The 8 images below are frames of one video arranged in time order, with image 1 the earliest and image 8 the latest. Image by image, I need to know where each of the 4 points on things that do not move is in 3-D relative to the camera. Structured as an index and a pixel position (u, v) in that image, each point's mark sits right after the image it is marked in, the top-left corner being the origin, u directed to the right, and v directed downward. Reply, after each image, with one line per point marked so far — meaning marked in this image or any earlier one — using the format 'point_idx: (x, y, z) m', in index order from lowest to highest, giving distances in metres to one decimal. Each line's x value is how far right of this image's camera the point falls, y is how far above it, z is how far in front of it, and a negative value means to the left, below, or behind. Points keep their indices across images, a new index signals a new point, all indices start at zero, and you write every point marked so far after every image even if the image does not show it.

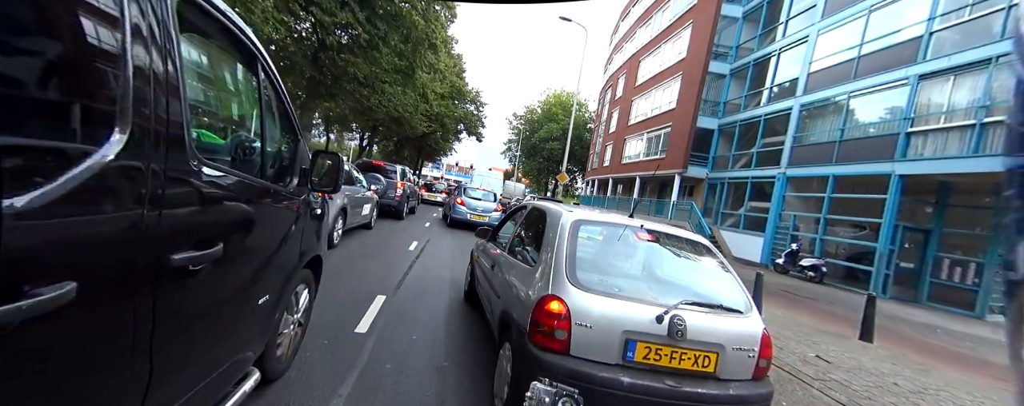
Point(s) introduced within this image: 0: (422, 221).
0: (-3.6, -0.7, +14.2) m
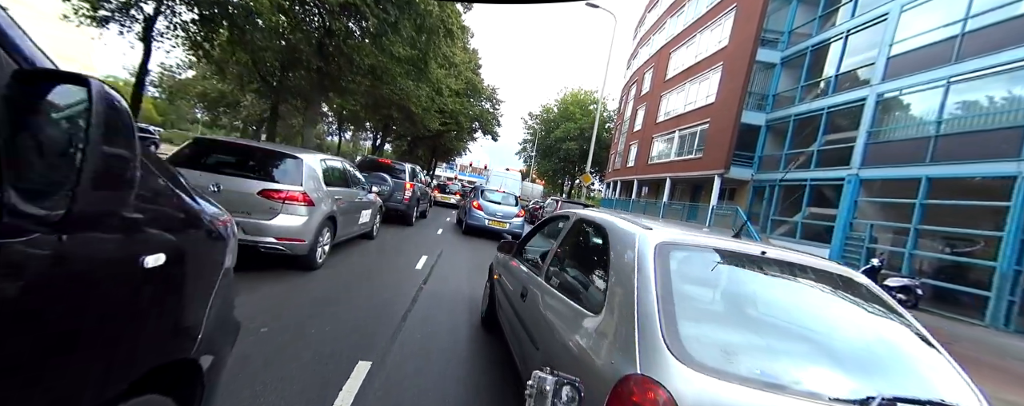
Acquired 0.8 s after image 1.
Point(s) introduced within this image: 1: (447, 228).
0: (-2.7, -0.8, +12.6) m
1: (-2.3, -0.9, +12.8) m
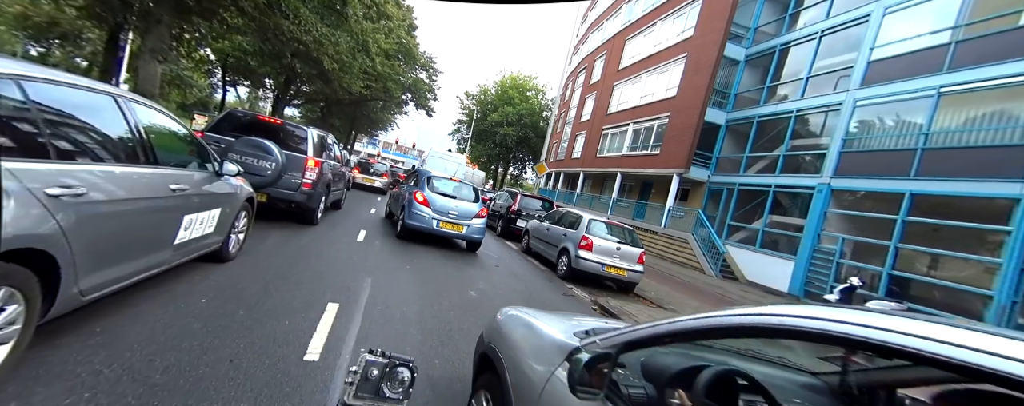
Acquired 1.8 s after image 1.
0: (-3.9, -0.5, +8.9) m
1: (-3.6, -0.6, +9.2) m
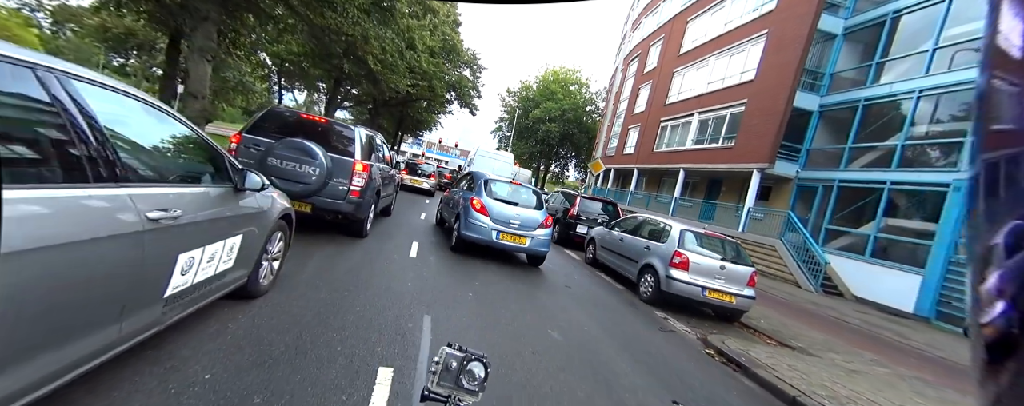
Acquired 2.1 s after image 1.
0: (-2.4, -0.7, +8.0) m
1: (-2.0, -0.7, +8.3) m
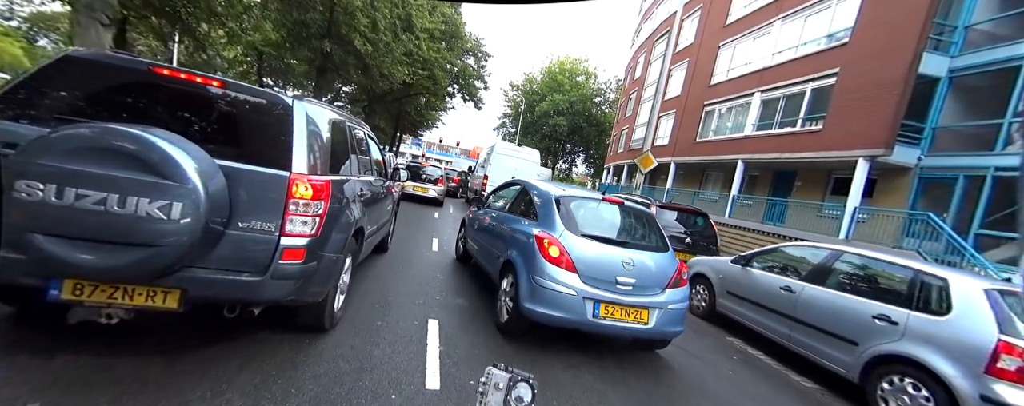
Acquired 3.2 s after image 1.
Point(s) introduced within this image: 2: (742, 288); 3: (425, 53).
0: (-1.3, -1.2, +4.6) m
1: (-0.9, -1.2, +4.9) m
2: (+3.6, -1.3, +5.3) m
3: (-4.8, +8.5, +19.8) m
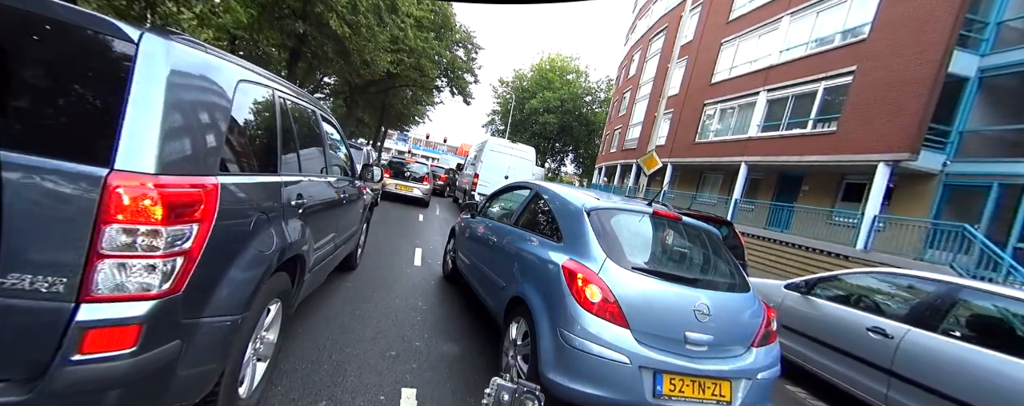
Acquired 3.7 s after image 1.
0: (-1.2, -1.2, +3.4) m
1: (-0.9, -1.3, +3.6) m
2: (+3.6, -1.4, +4.2) m
3: (-5.2, +8.5, +18.3) m
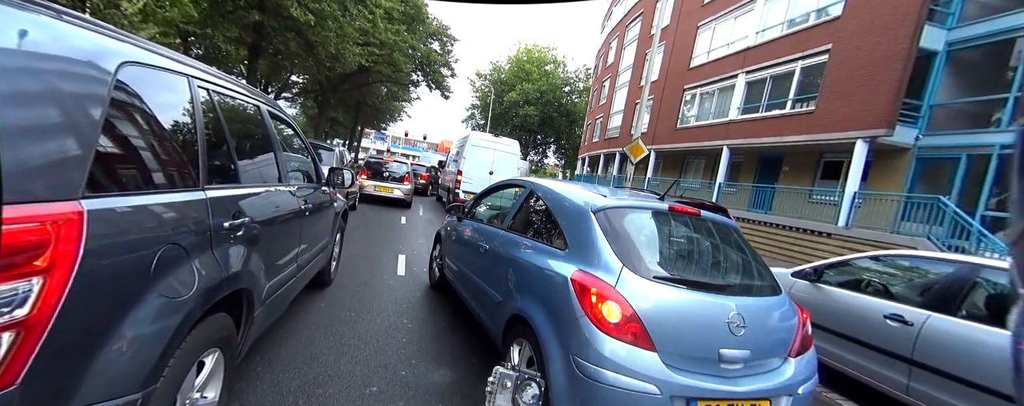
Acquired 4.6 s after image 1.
0: (-1.2, -1.3, +2.9) m
1: (-0.9, -1.3, +3.2) m
2: (+3.6, -1.2, +4.0) m
3: (-6.4, +8.5, +17.5) m
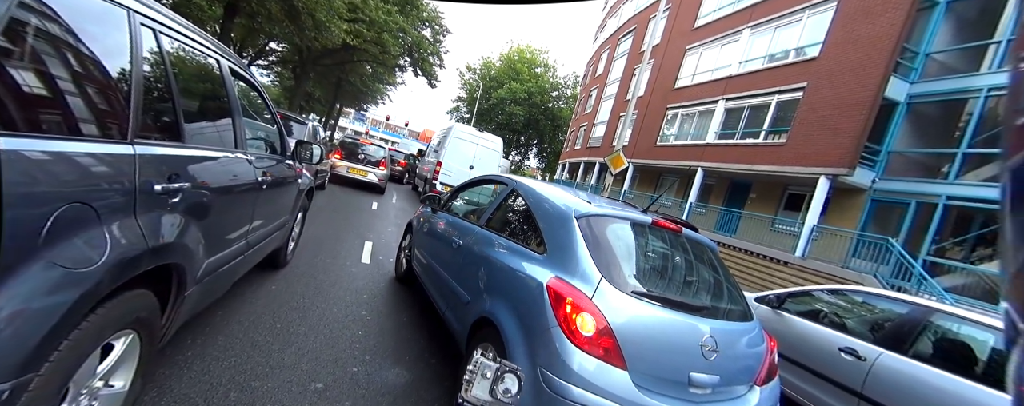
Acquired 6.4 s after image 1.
0: (-1.5, -1.2, +2.7) m
1: (-1.2, -1.2, +3.0) m
2: (+3.2, -1.6, +4.1) m
3: (-6.6, +9.2, +16.9) m
